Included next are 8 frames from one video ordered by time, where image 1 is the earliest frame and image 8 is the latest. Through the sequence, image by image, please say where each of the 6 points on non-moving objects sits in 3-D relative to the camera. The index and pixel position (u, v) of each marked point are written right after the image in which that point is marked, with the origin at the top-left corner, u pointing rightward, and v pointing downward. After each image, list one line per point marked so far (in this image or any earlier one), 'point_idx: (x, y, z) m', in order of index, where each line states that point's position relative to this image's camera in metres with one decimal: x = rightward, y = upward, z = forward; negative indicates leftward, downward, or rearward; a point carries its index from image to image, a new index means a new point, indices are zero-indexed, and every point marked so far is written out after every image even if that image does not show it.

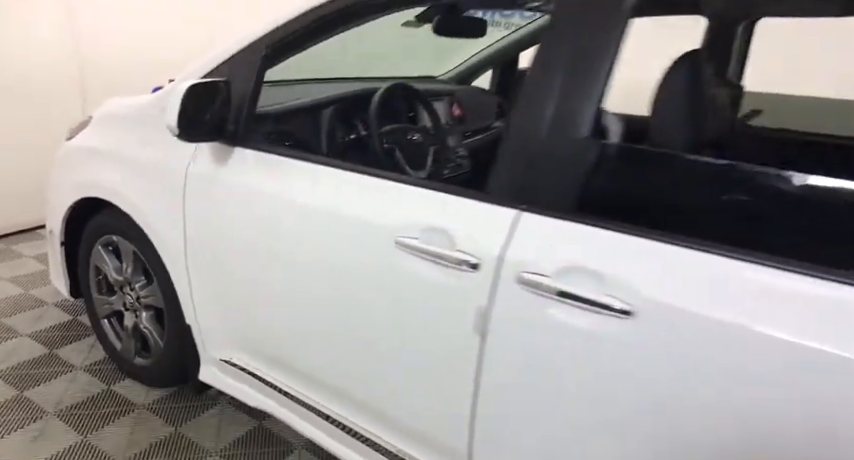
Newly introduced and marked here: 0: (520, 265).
0: (+0.2, -0.1, +0.9) m
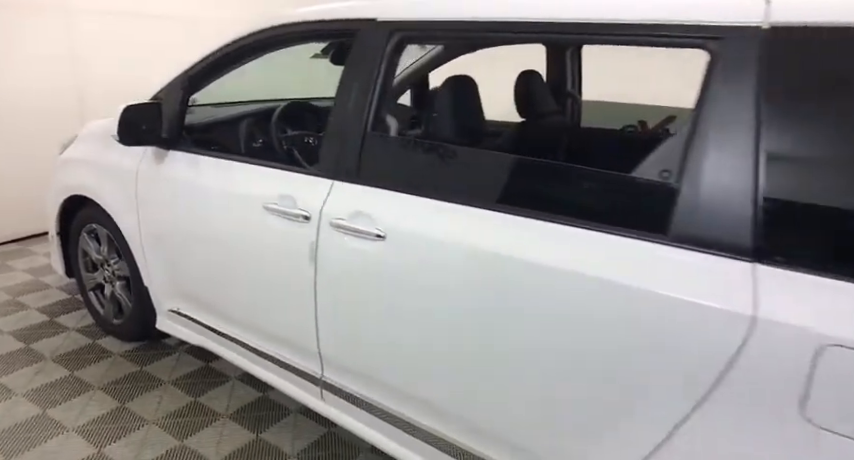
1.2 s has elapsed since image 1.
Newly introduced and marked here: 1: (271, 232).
0: (-0.3, 0.0, +1.5) m
1: (-0.5, 0.0, +1.7) m
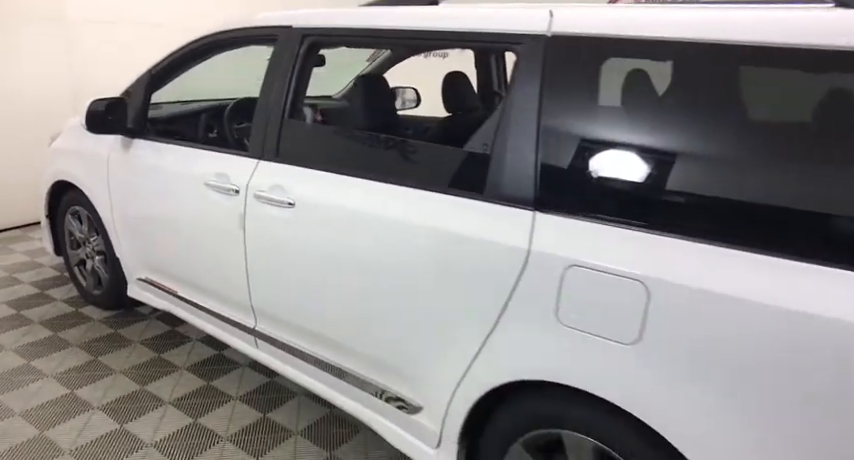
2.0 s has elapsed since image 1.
0: (-0.6, +0.1, +1.8) m
1: (-0.8, +0.1, +2.0) m
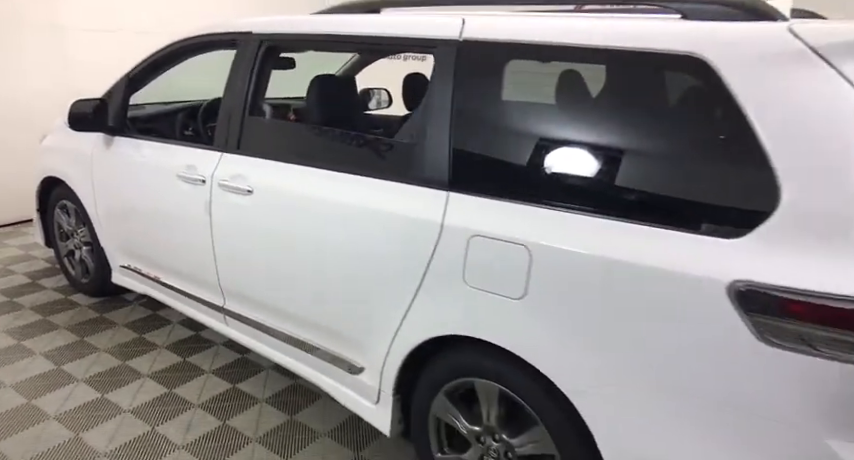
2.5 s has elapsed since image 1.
0: (-0.8, +0.2, +2.0) m
1: (-1.0, +0.1, +2.2) m
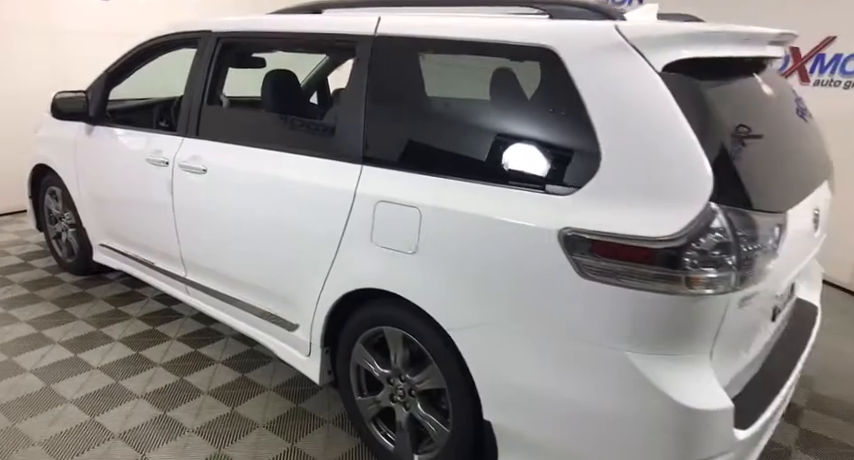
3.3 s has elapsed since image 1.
0: (-1.0, +0.3, +2.3) m
1: (-1.2, +0.2, +2.5) m
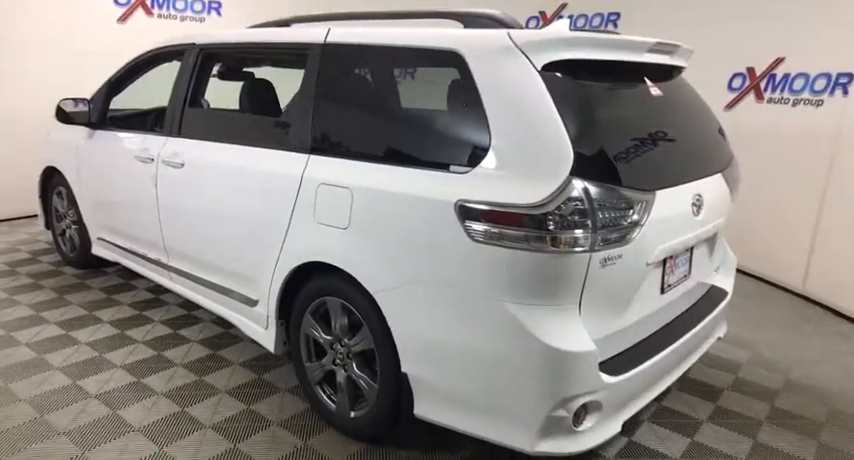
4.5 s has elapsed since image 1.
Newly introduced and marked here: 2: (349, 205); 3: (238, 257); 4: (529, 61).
0: (-1.2, +0.3, +2.6) m
1: (-1.4, +0.3, +2.7) m
2: (-0.2, +0.1, +1.8) m
3: (-0.8, -0.1, +2.3) m
4: (+0.3, +0.5, +1.5) m
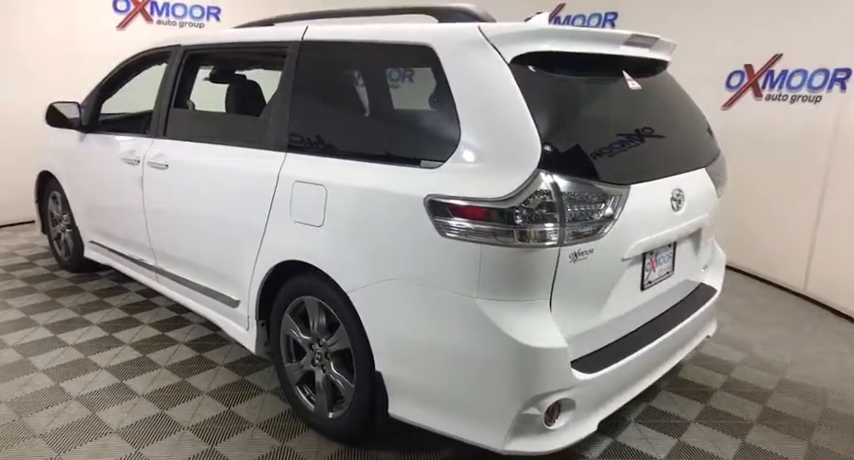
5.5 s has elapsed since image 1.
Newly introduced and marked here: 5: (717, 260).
0: (-1.3, +0.3, +2.6) m
1: (-1.5, +0.3, +2.7) m
2: (-0.3, +0.1, +1.8) m
3: (-0.9, -0.1, +2.3) m
4: (+0.2, +0.5, +1.5) m
5: (+1.2, -0.1, +2.3) m
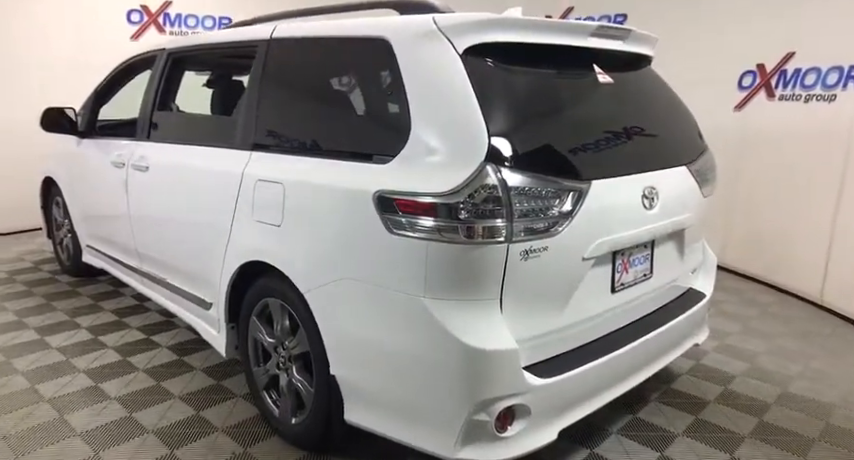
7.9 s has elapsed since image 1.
0: (-1.4, +0.3, +2.6) m
1: (-1.6, +0.3, +2.8) m
2: (-0.4, +0.1, +1.7) m
3: (-0.9, -0.1, +2.2) m
4: (+0.1, +0.5, +1.4) m
5: (+1.1, -0.1, +2.2) m
